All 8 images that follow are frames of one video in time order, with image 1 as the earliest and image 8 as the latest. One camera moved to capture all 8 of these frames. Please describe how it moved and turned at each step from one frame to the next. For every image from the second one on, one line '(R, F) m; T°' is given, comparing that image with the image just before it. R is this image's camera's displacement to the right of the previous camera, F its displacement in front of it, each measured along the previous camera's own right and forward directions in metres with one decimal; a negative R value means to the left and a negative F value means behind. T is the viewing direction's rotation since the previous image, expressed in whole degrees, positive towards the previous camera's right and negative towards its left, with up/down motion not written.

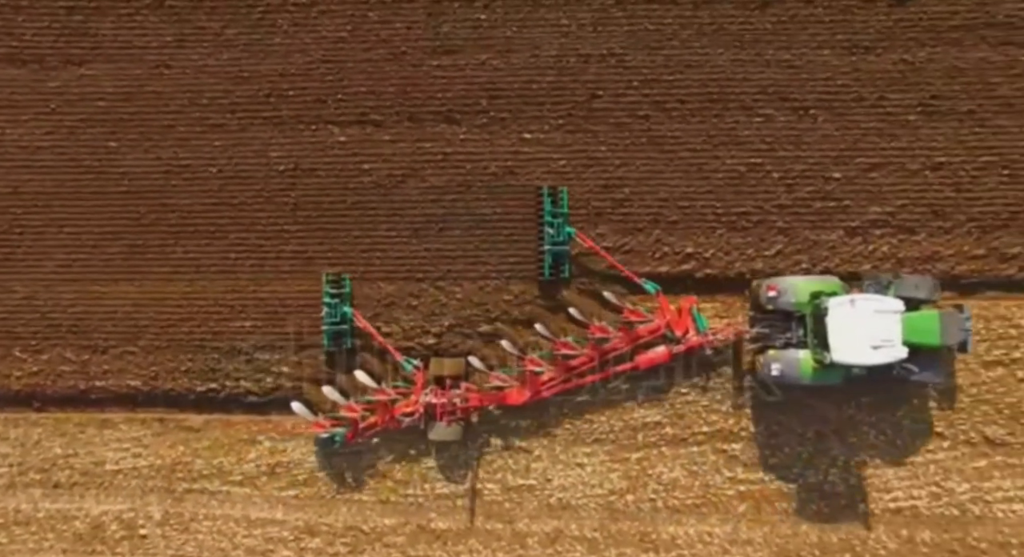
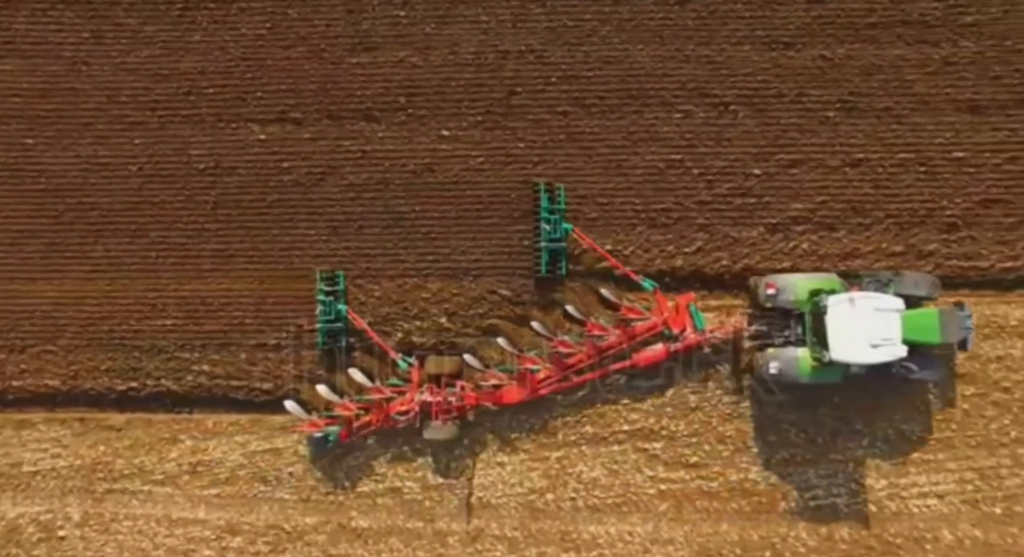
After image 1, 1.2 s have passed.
(+0.4, 0.0) m; +1°
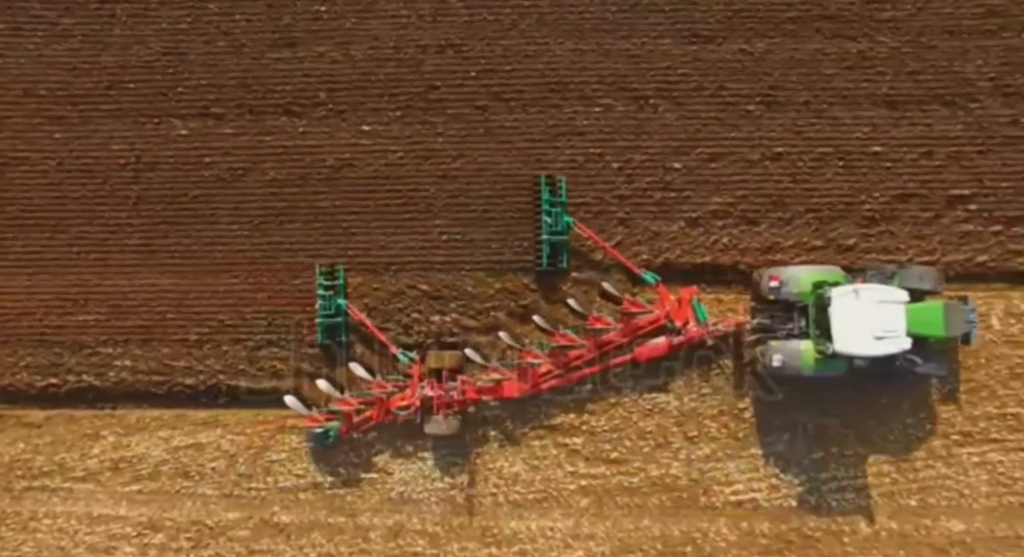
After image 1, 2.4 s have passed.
(+0.3, 0.0) m; +1°
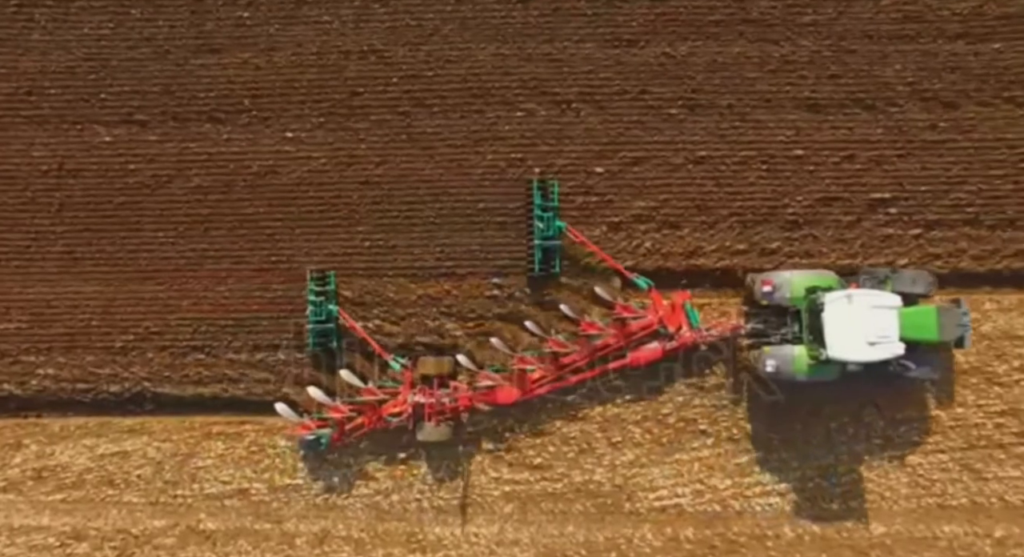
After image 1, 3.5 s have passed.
(+0.3, 0.0) m; +1°
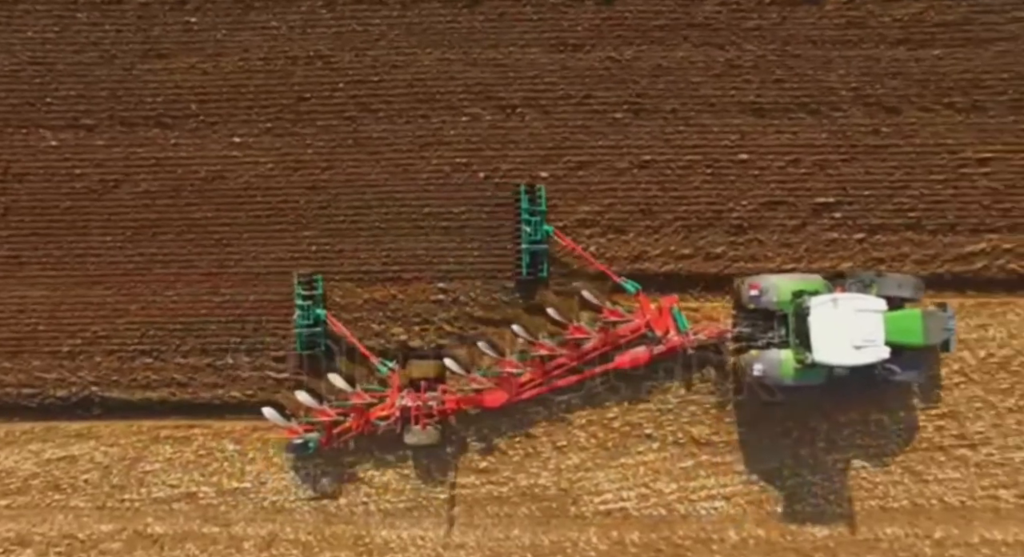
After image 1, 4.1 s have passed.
(+0.2, 0.0) m; +1°
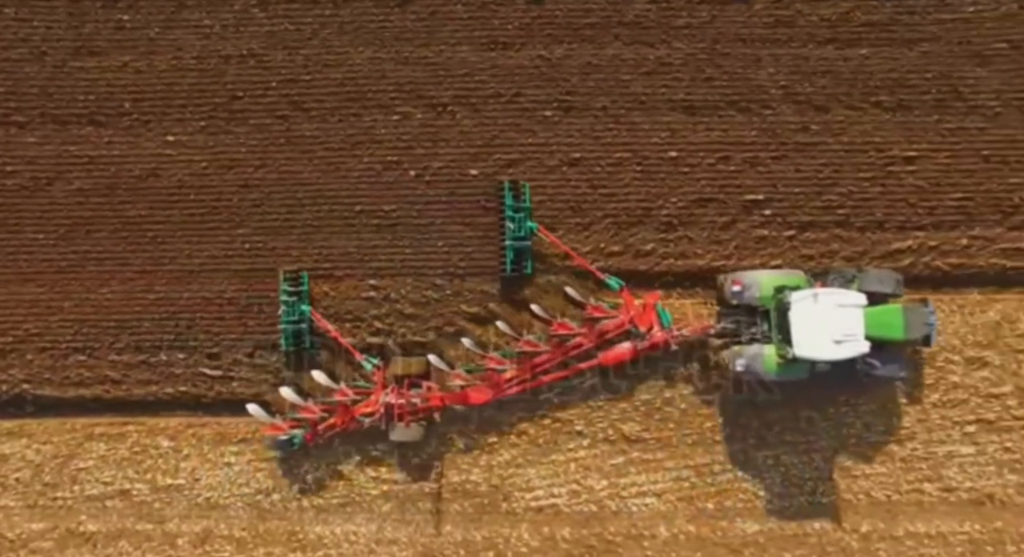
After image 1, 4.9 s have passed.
(+0.3, 0.0) m; +1°
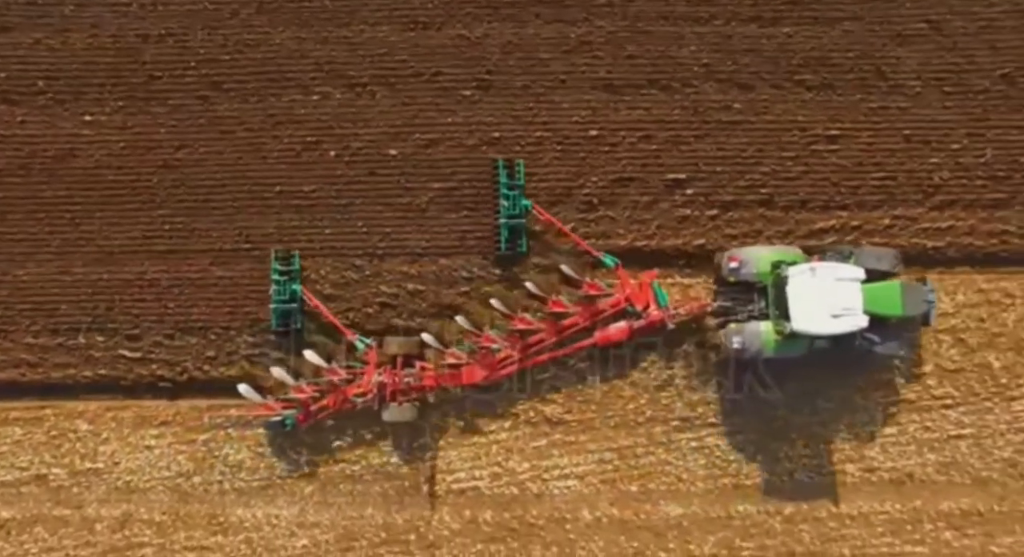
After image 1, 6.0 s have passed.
(+0.3, +0.1) m; +1°
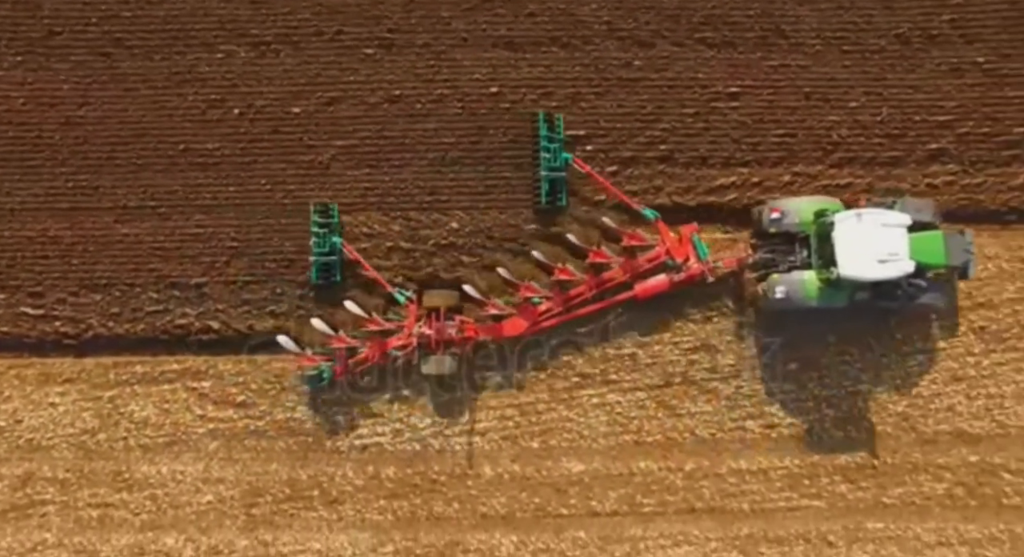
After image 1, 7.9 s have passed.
(+0.4, 0.0) m; +1°
